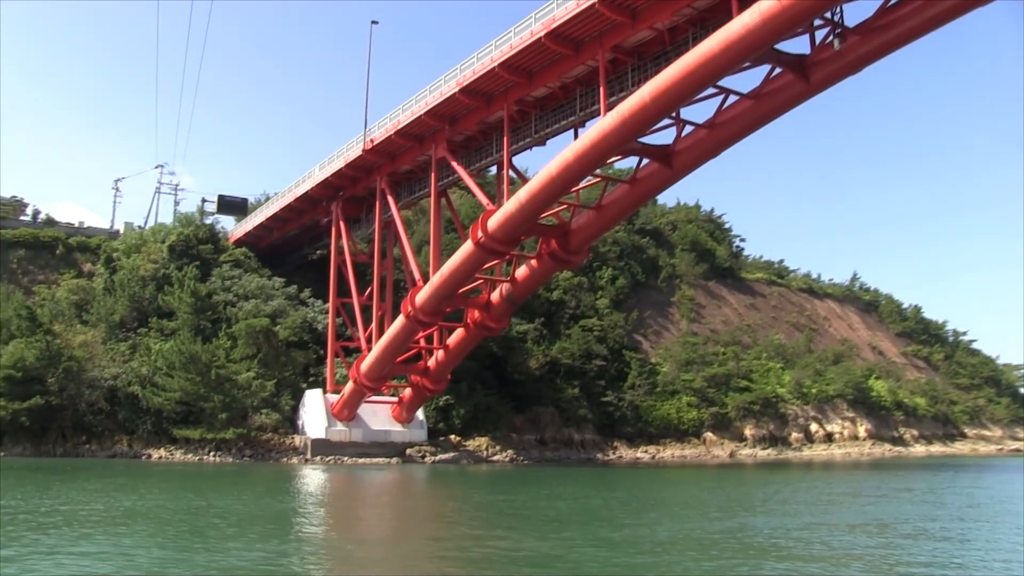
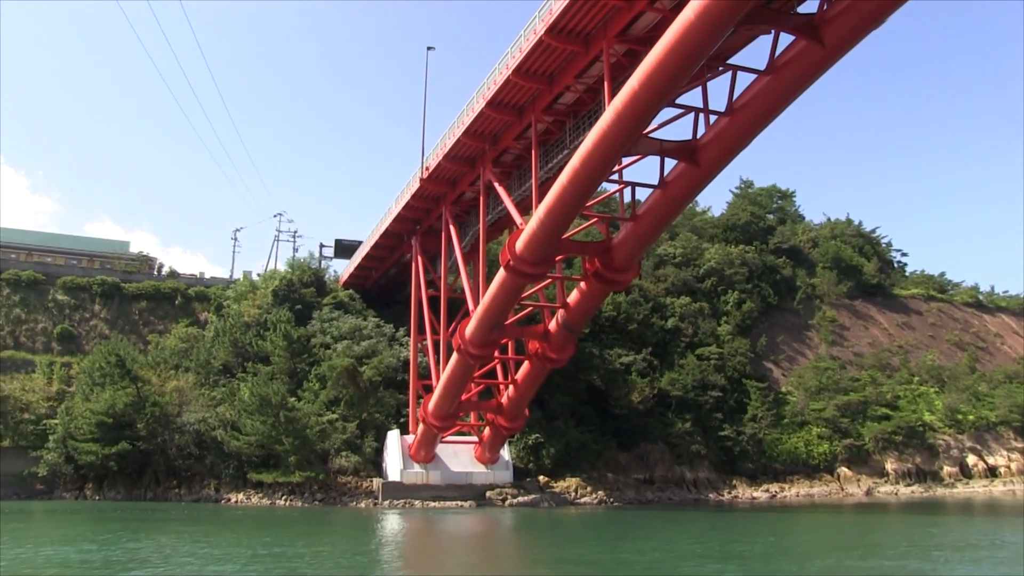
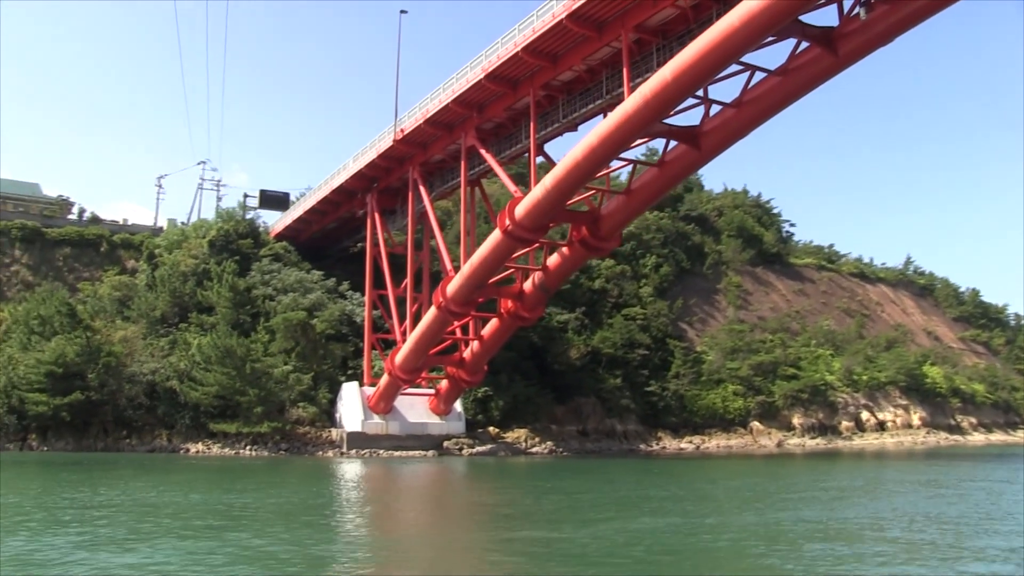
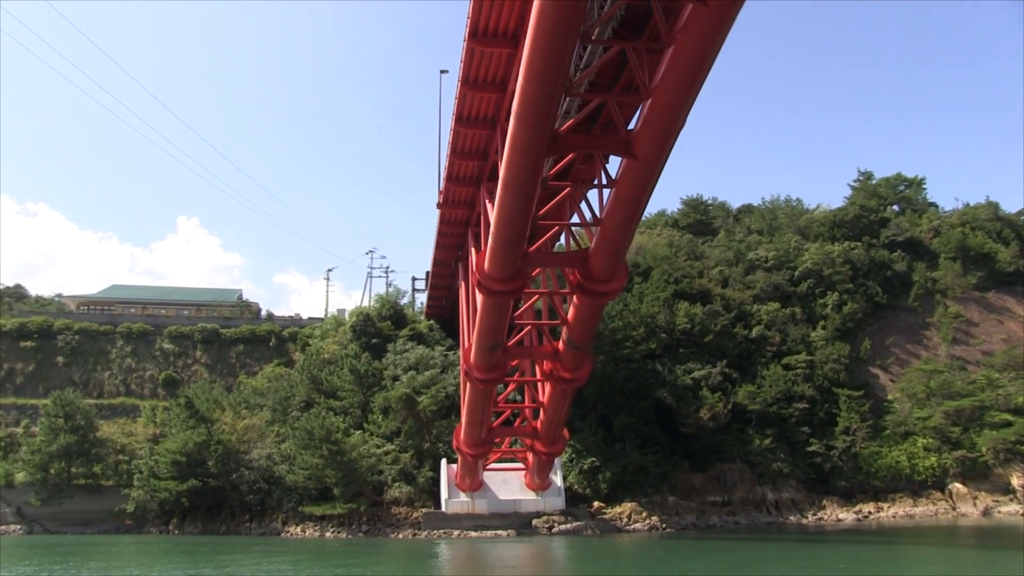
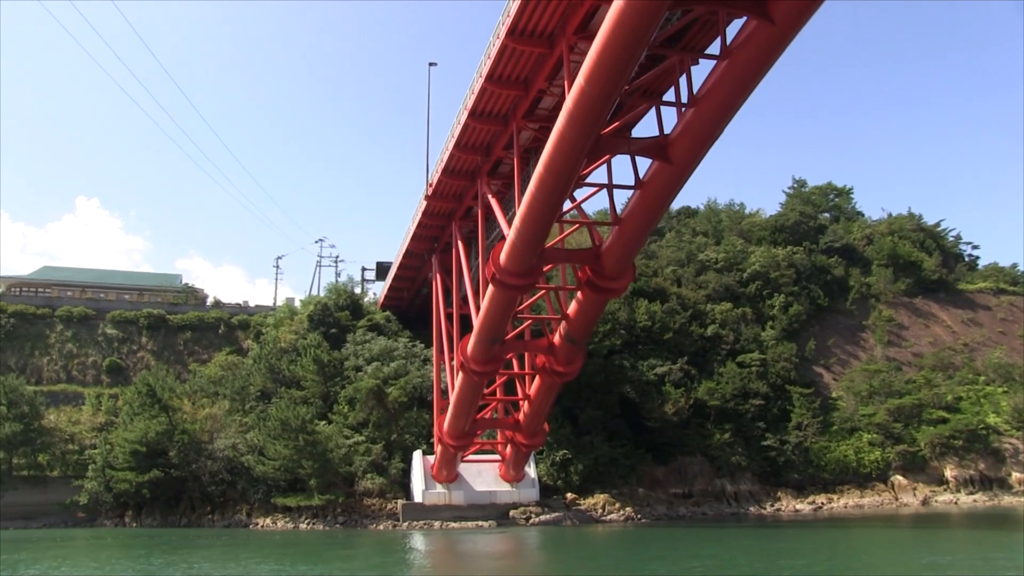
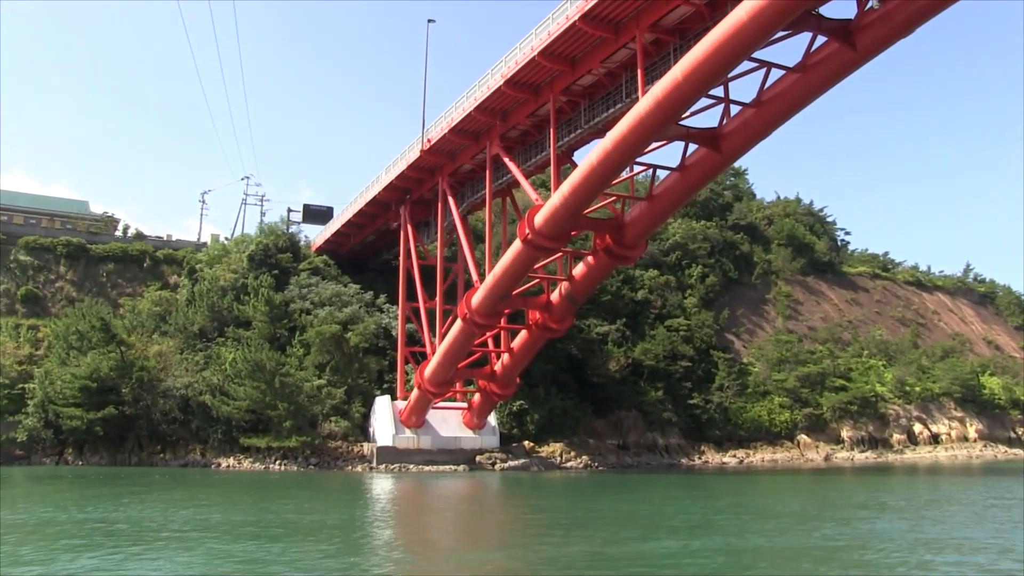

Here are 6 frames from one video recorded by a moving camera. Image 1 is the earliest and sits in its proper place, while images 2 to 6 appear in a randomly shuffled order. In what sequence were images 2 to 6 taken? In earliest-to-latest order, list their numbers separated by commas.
3, 6, 2, 5, 4
